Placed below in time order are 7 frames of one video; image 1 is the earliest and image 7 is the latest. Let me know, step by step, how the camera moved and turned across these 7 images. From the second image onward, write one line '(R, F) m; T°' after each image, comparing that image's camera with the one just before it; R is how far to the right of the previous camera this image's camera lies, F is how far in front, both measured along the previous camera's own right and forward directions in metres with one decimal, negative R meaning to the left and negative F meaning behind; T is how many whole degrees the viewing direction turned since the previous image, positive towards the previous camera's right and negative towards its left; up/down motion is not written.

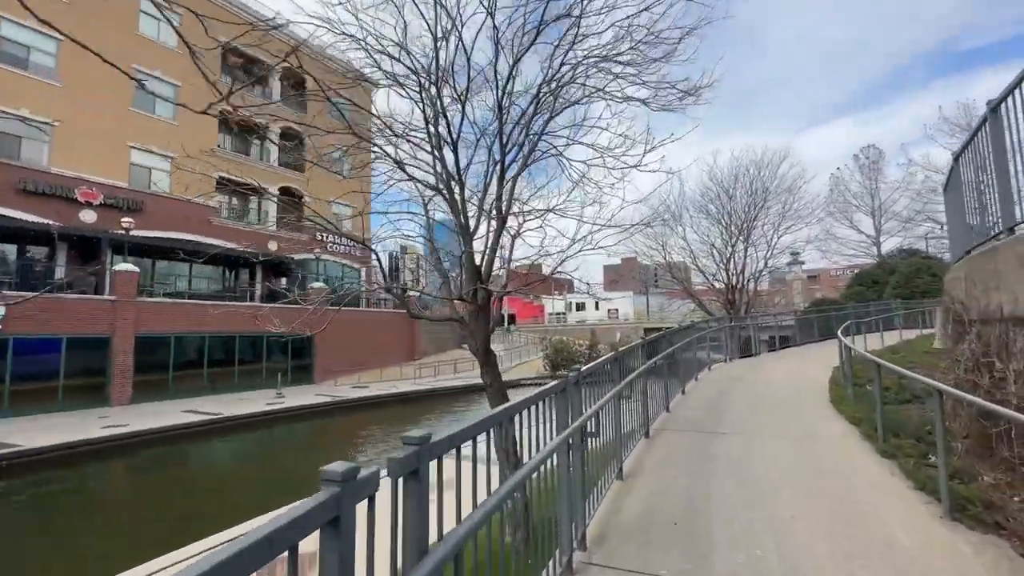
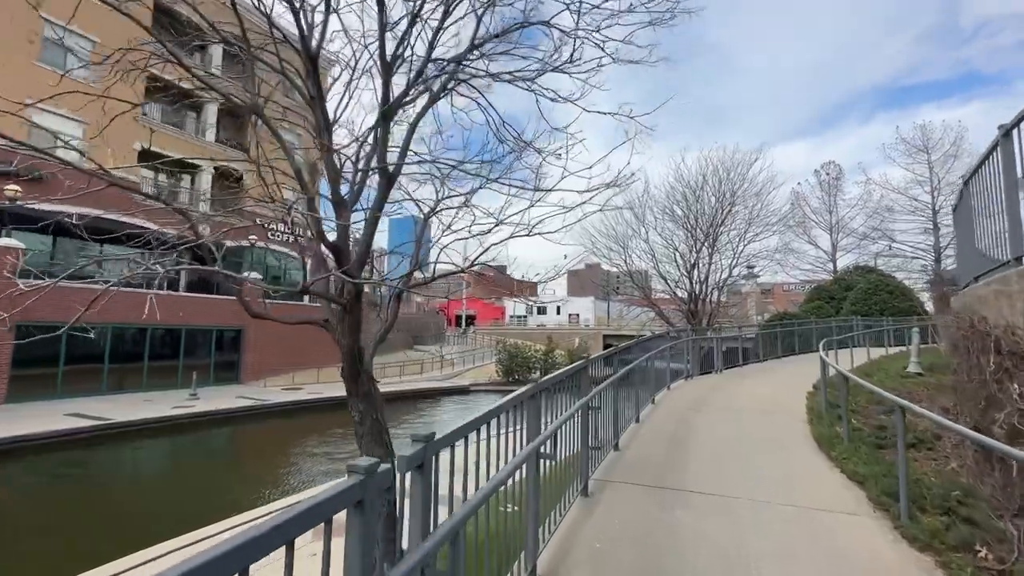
(+0.4, +1.2) m; +4°
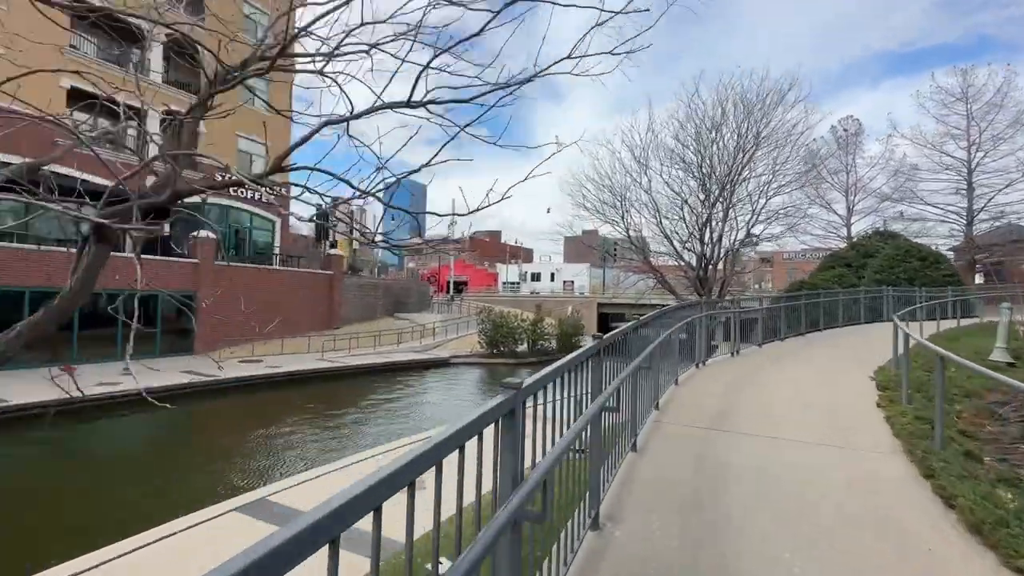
(+0.4, +2.0) m; 0°
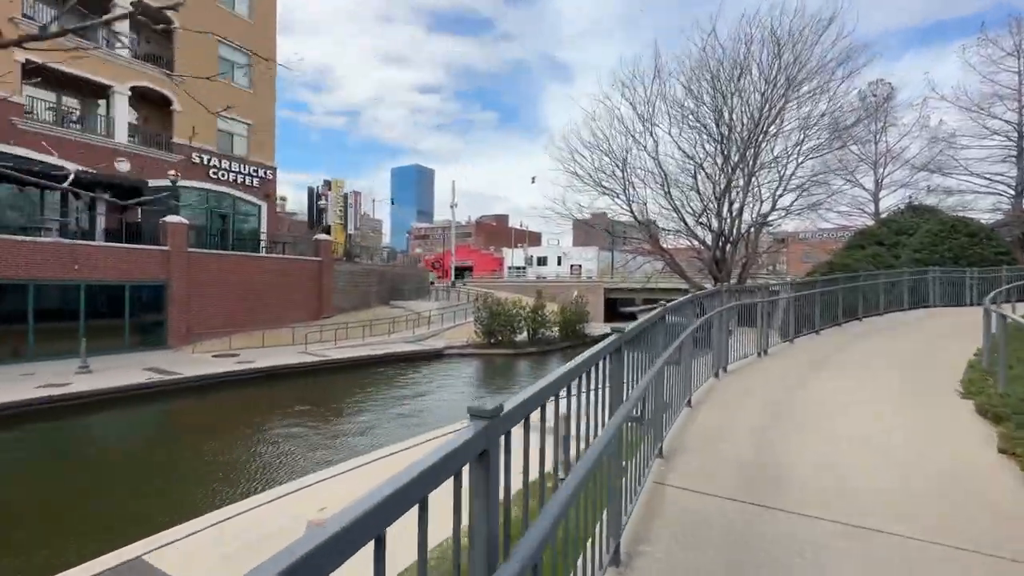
(+0.4, +1.5) m; -1°
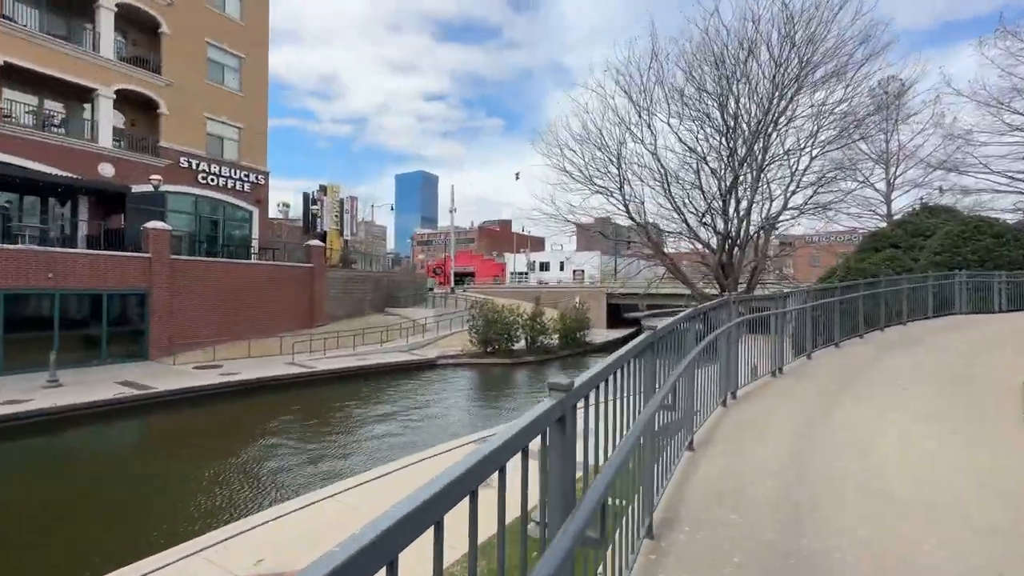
(+0.3, +0.8) m; -1°
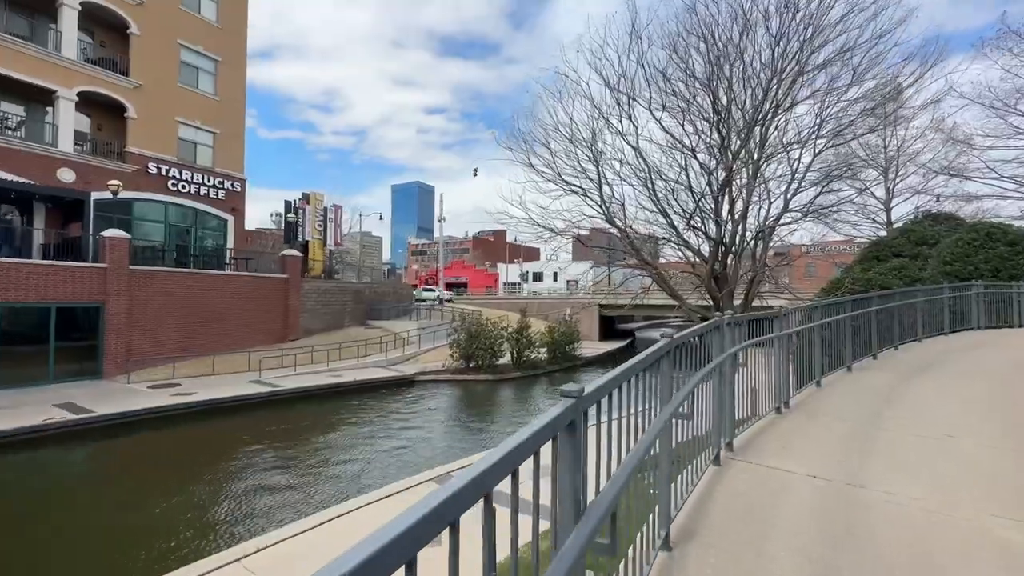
(+0.4, +1.0) m; 0°
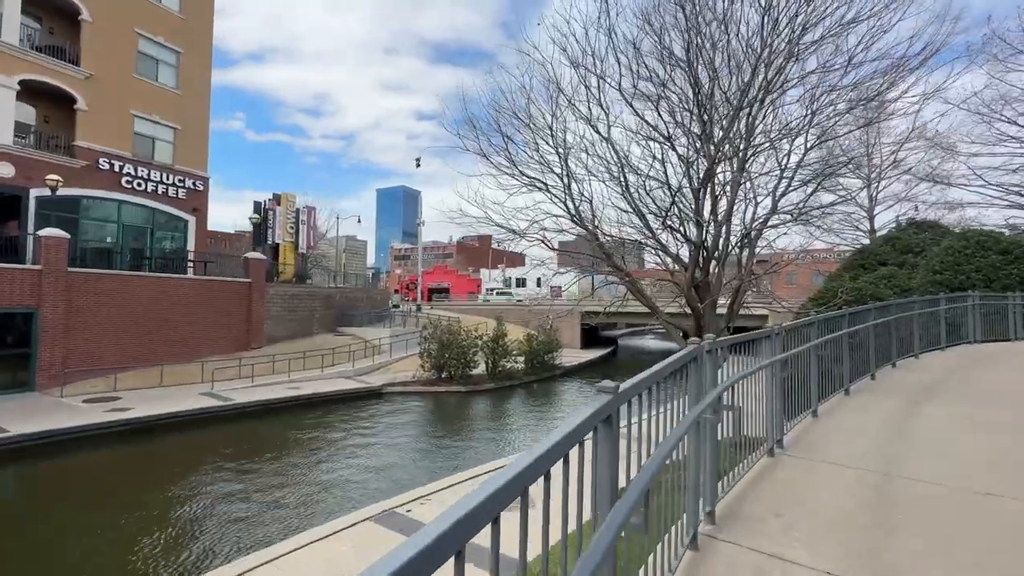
(+0.4, +0.9) m; +2°
